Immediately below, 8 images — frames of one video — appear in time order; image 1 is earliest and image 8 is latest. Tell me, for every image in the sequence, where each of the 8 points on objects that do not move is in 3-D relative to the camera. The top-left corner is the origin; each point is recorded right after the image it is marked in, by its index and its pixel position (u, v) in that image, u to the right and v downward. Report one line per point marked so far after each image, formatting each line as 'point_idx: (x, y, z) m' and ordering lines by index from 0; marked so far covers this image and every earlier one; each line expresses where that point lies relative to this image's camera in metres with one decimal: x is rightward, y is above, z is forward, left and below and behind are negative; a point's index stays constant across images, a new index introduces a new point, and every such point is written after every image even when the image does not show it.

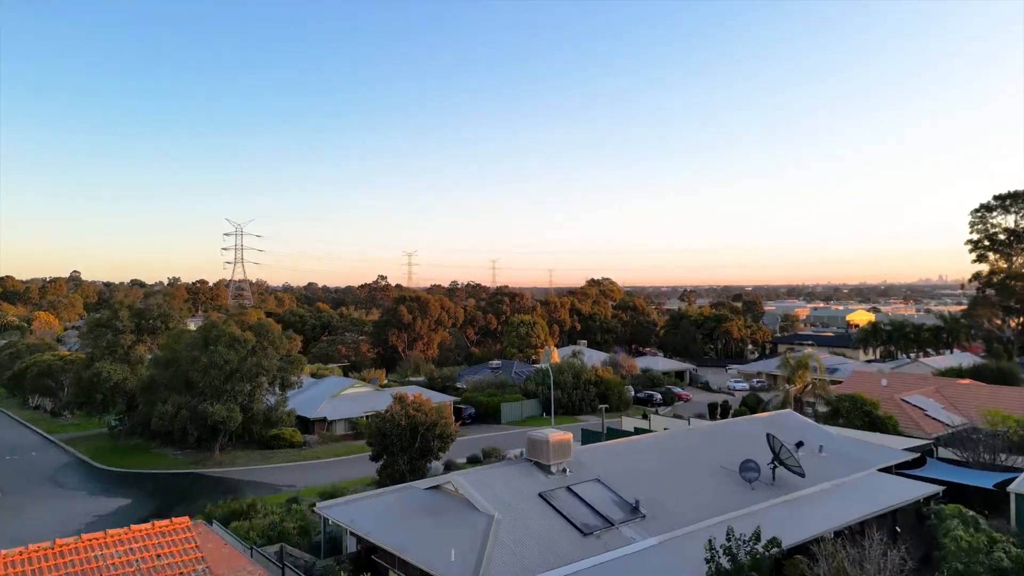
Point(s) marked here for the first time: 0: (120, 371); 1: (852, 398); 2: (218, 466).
0: (-11.7, -2.5, +18.4) m
1: (+6.2, -2.0, +11.3) m
2: (-6.9, -4.1, +14.3) m
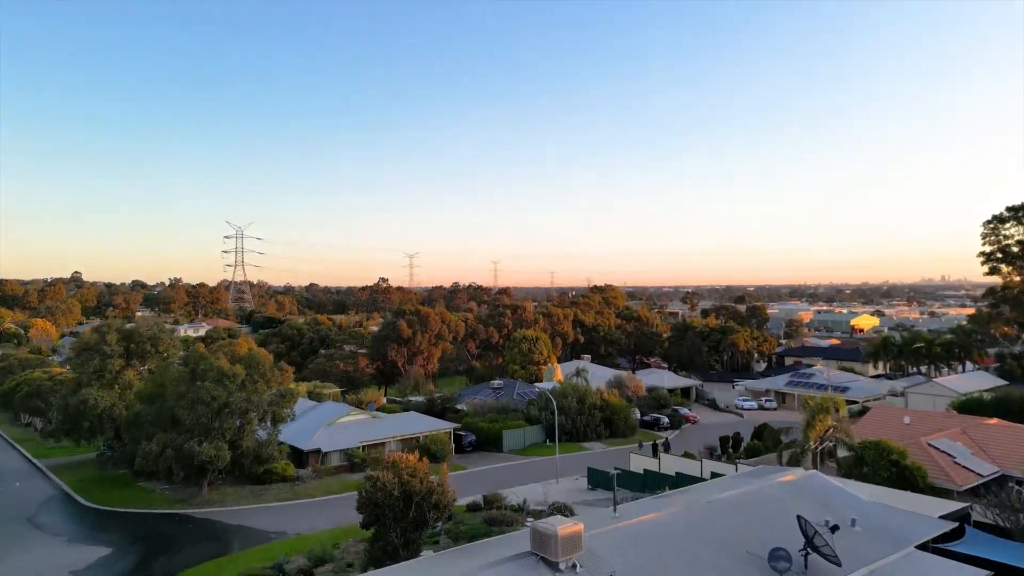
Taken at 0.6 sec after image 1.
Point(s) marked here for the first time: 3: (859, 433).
0: (-11.7, -3.1, +17.7) m
1: (+6.3, -2.7, +10.6) m
2: (-6.8, -4.8, +13.7) m
3: (+7.4, -3.1, +13.1) m
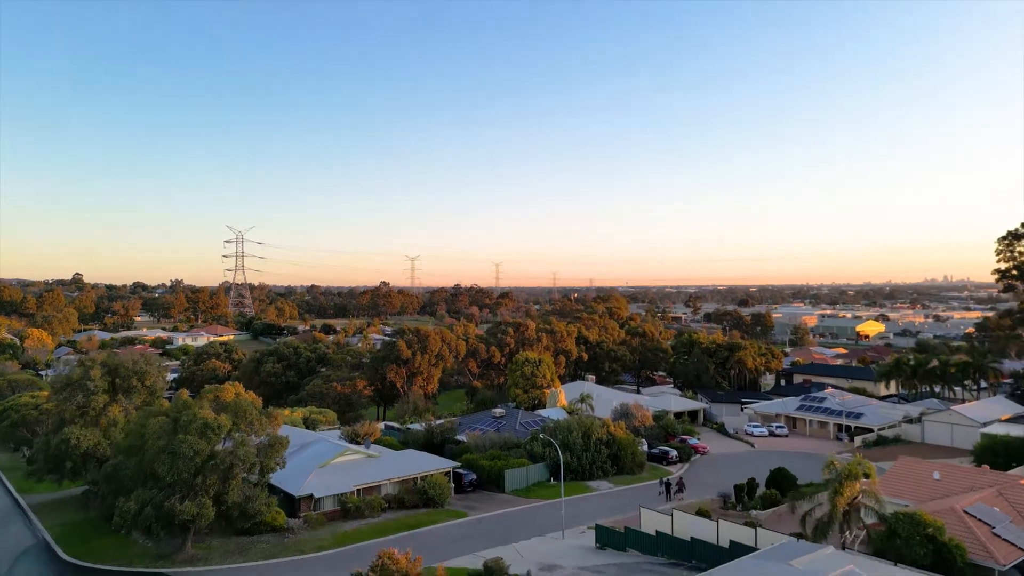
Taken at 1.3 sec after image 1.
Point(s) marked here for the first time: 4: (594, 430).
0: (-11.6, -4.1, +16.9) m
1: (+6.3, -3.6, +9.7) m
2: (-6.8, -5.7, +12.9) m
3: (+7.5, -4.0, +12.3) m
4: (+2.5, -4.3, +18.9) m
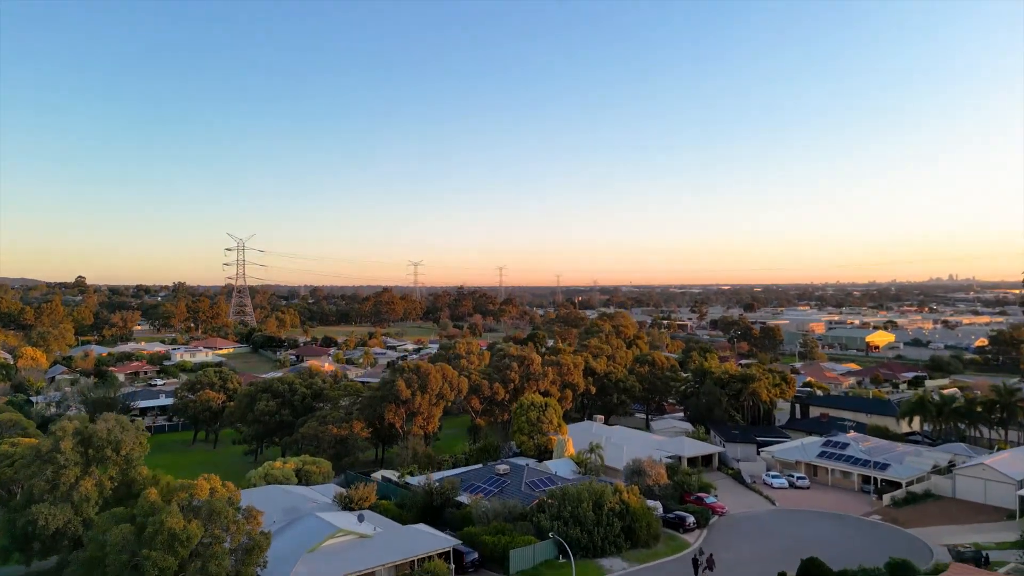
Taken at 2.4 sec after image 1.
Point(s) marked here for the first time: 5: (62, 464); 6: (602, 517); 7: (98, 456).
0: (-11.5, -5.8, +15.6) m
1: (+6.4, -5.3, +8.3) m
2: (-6.6, -7.4, +11.5) m
3: (+7.6, -5.7, +10.9) m
4: (+2.7, -6.0, +17.5) m
5: (-11.8, -4.6, +16.1) m
6: (+2.5, -6.3, +17.2) m
7: (-11.2, -4.5, +16.7) m
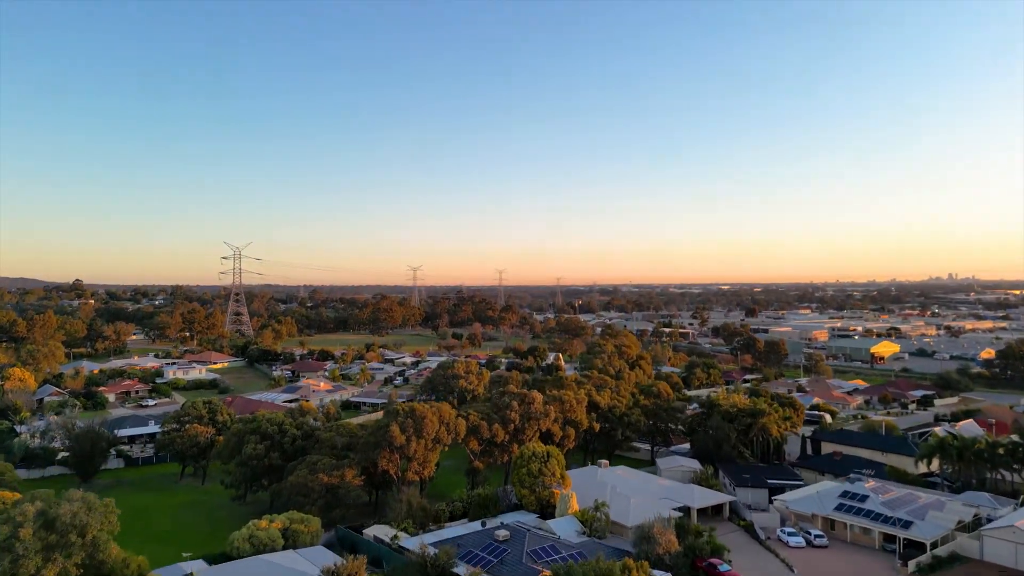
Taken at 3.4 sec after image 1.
0: (-11.5, -7.6, +14.3) m
1: (+6.4, -7.0, +7.0) m
2: (-6.6, -9.2, +10.2) m
3: (+7.6, -7.4, +9.6) m
4: (+2.7, -7.7, +16.2) m
5: (-11.7, -6.3, +14.7) m
6: (+2.5, -8.1, +15.9) m
7: (-11.2, -6.3, +15.4) m
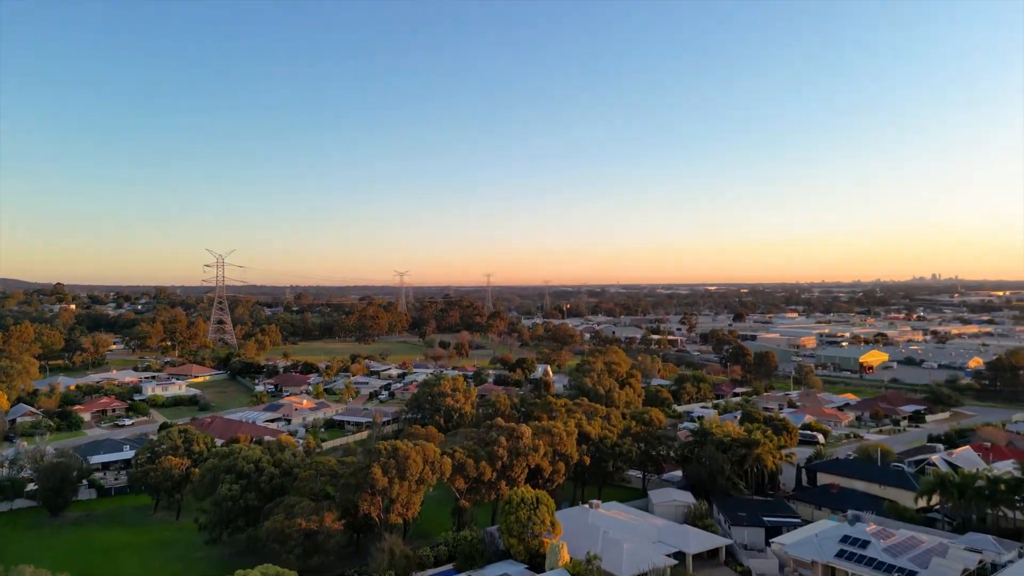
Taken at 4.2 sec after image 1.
0: (-11.7, -9.0, +12.9) m
1: (+6.3, -8.4, +6.0) m
2: (-6.8, -10.6, +9.0) m
3: (+7.4, -8.8, +8.6) m
4: (+2.4, -9.1, +15.1) m
5: (-12.0, -7.8, +13.4) m
6: (+2.2, -9.5, +14.8) m
7: (-11.5, -7.8, +14.0) m
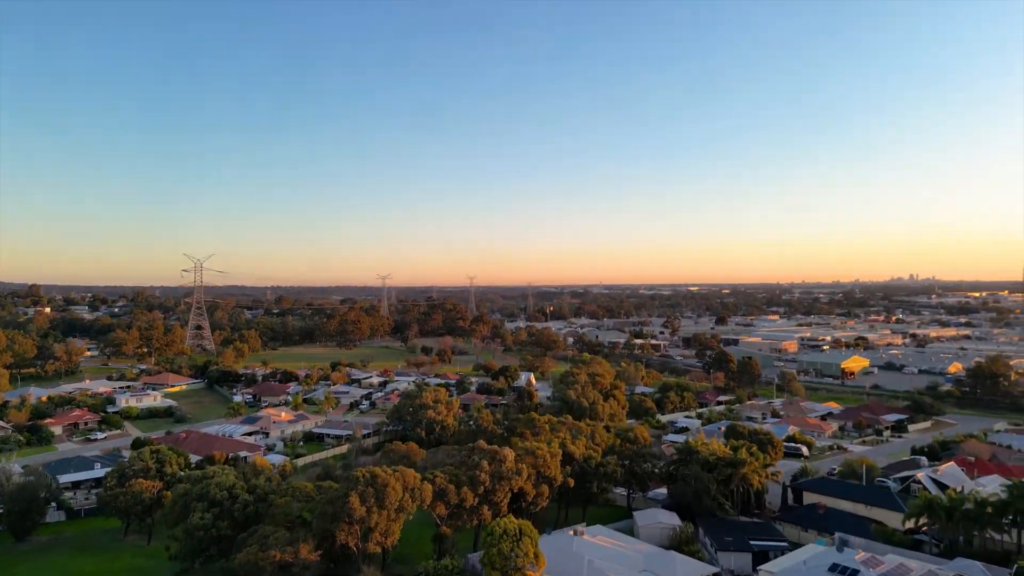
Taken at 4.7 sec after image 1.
0: (-12.1, -9.9, +11.9) m
1: (+6.1, -9.3, +5.5) m
2: (-7.1, -11.5, +8.1) m
3: (+7.1, -9.7, +8.1) m
4: (+1.9, -10.0, +14.4) m
5: (-12.4, -8.7, +12.4) m
6: (+1.8, -10.4, +14.1) m
7: (-11.9, -8.7, +13.0) m
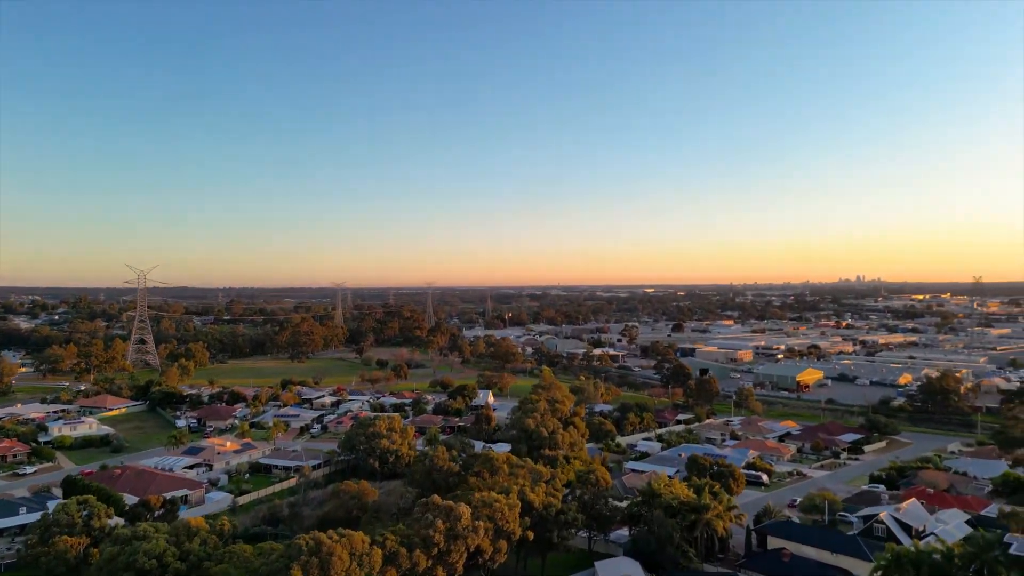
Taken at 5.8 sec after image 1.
0: (-12.9, -11.9, +9.6) m
1: (+5.7, -11.2, +4.3) m
2: (-7.6, -13.5, +6.1) m
3: (+6.5, -11.7, +7.0) m
4: (+0.9, -12.0, +13.0) m
5: (-13.3, -10.7, +10.0) m
6: (+0.8, -12.4, +12.7) m
7: (-12.8, -10.7, +10.7) m
